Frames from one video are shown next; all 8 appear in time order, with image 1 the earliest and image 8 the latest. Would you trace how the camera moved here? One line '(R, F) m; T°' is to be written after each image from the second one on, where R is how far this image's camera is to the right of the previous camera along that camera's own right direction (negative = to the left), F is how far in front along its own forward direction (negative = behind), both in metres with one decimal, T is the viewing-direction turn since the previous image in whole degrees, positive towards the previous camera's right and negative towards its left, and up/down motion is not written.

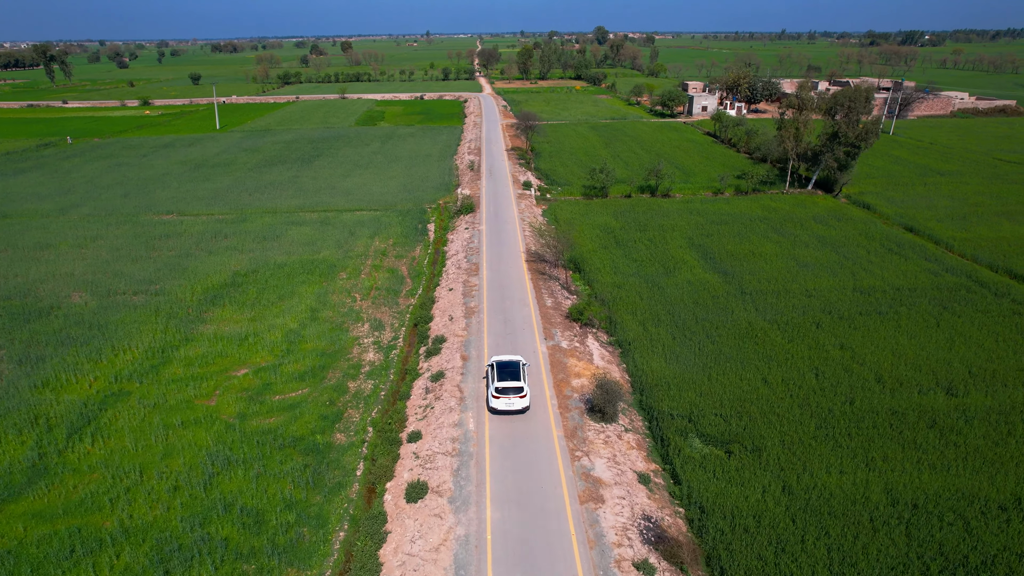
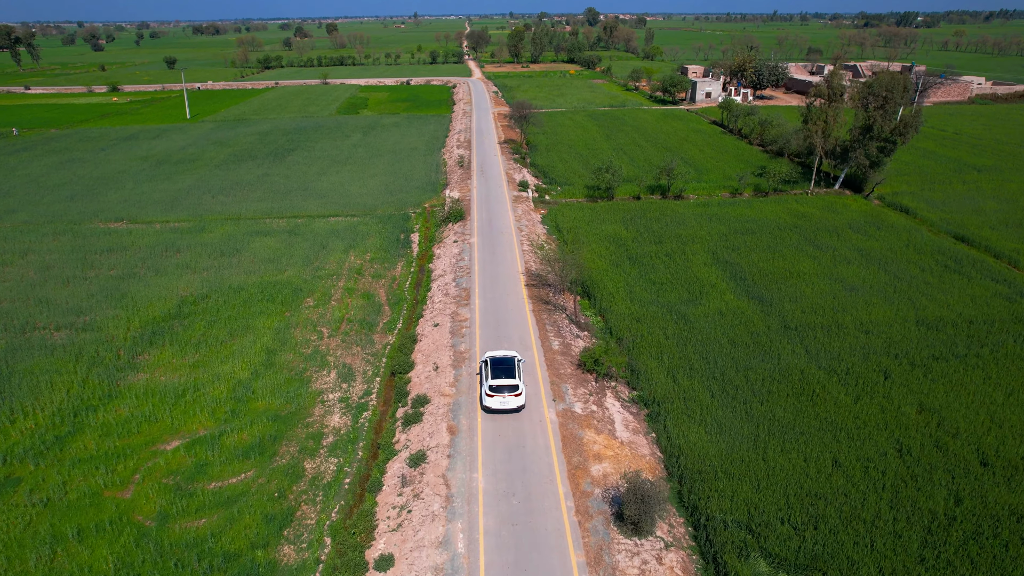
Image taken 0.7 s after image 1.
(-0.2, +5.2) m; +1°
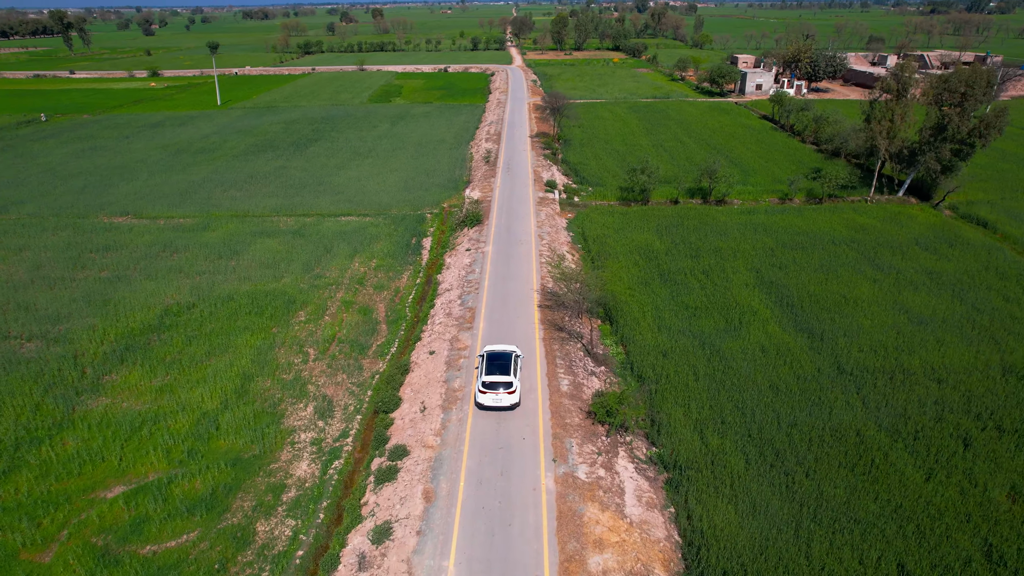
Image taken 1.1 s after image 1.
(+1.1, +3.3) m; -4°
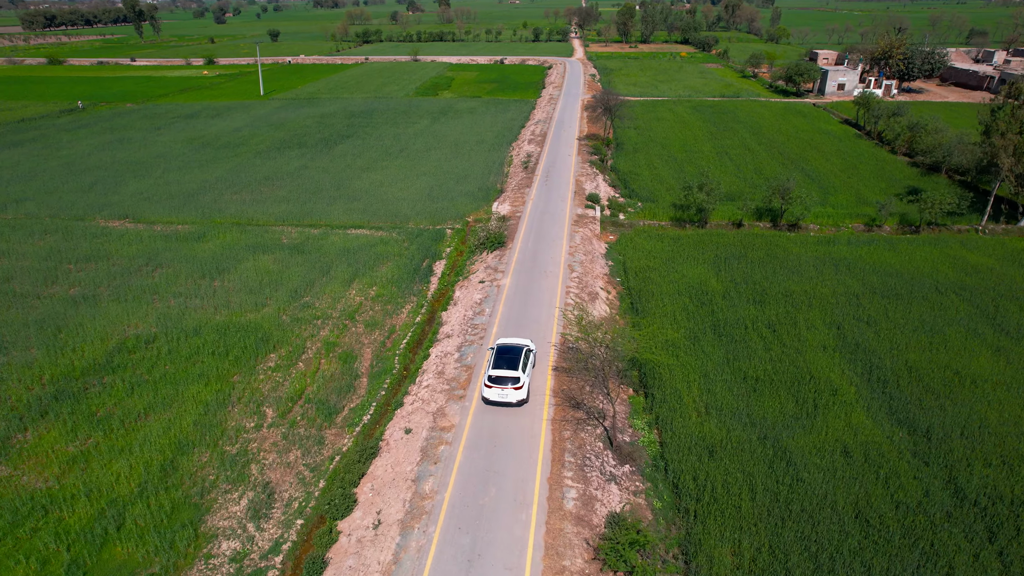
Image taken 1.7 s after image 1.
(+1.4, +5.3) m; -5°
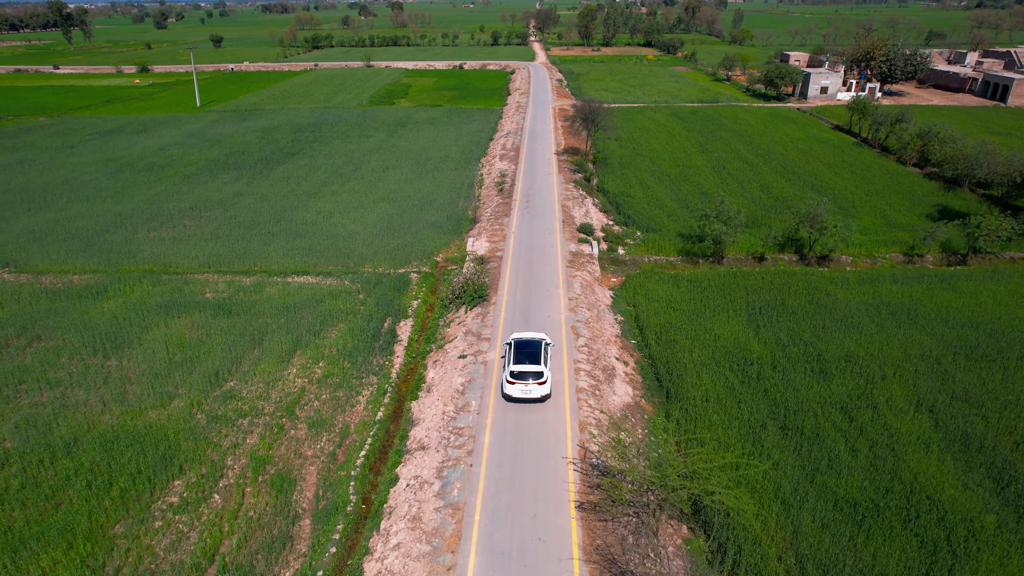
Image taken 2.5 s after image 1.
(-0.8, +6.1) m; +3°
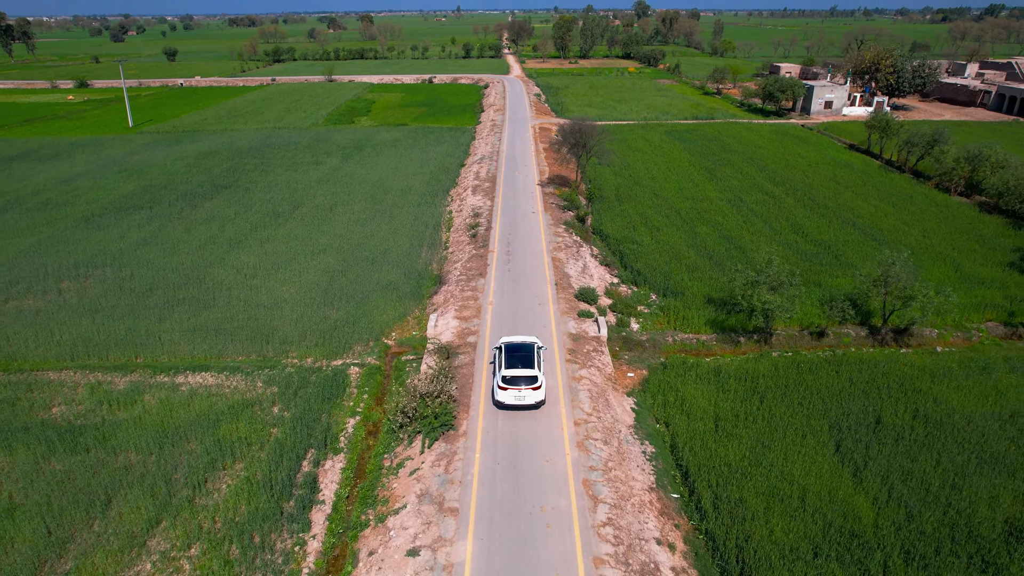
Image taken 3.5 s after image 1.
(0.0, +7.6) m; +2°
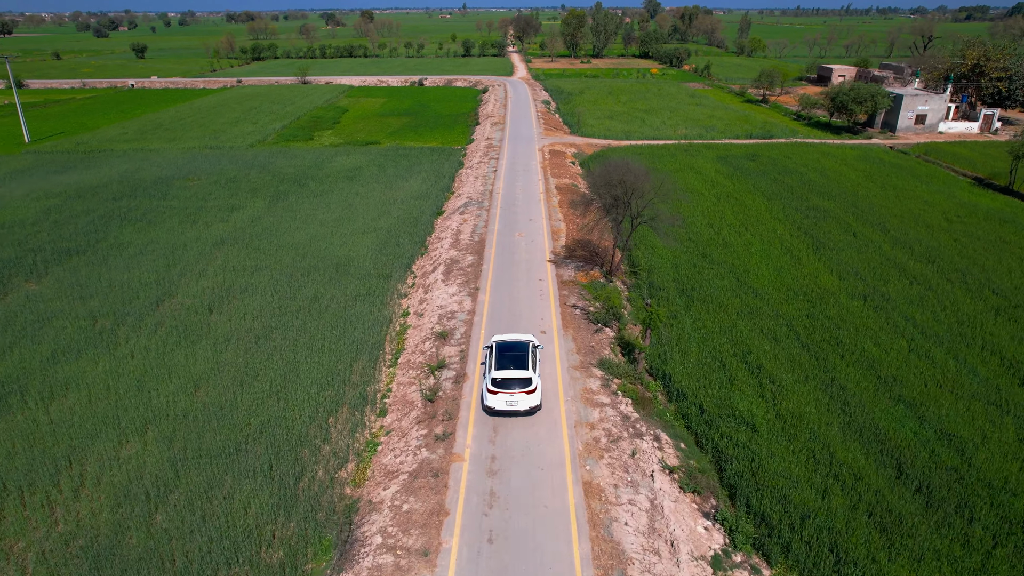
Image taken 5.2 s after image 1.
(+0.3, +14.2) m; 0°
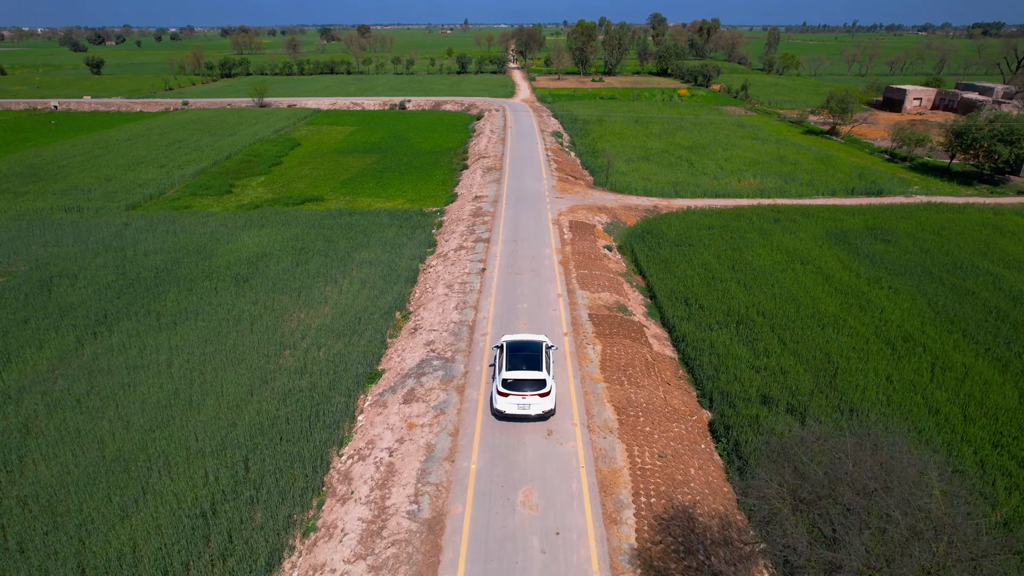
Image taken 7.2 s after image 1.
(+0.1, +15.3) m; 0°
